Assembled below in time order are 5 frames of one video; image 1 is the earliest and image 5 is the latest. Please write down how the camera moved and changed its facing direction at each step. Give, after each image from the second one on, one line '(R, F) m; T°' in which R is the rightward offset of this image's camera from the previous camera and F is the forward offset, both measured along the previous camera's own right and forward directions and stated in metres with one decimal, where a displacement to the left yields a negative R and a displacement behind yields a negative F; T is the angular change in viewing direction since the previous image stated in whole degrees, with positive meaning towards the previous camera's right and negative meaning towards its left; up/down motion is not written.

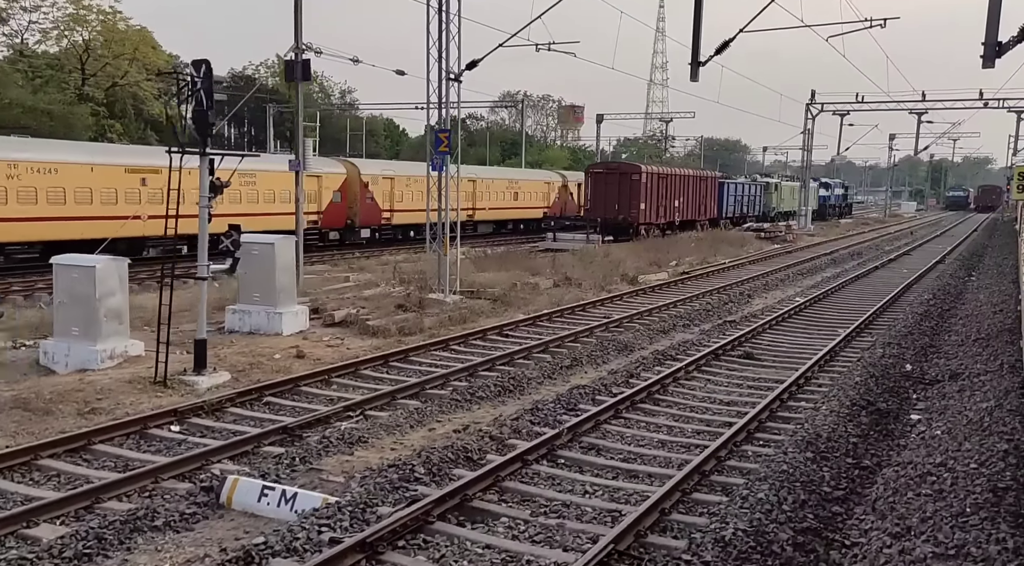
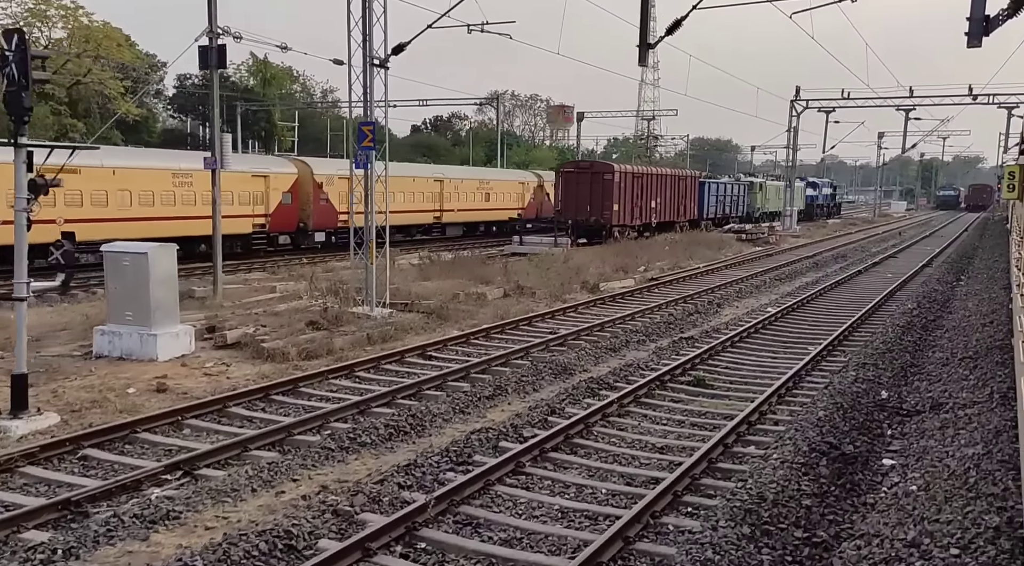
(+0.9, +1.8) m; 0°
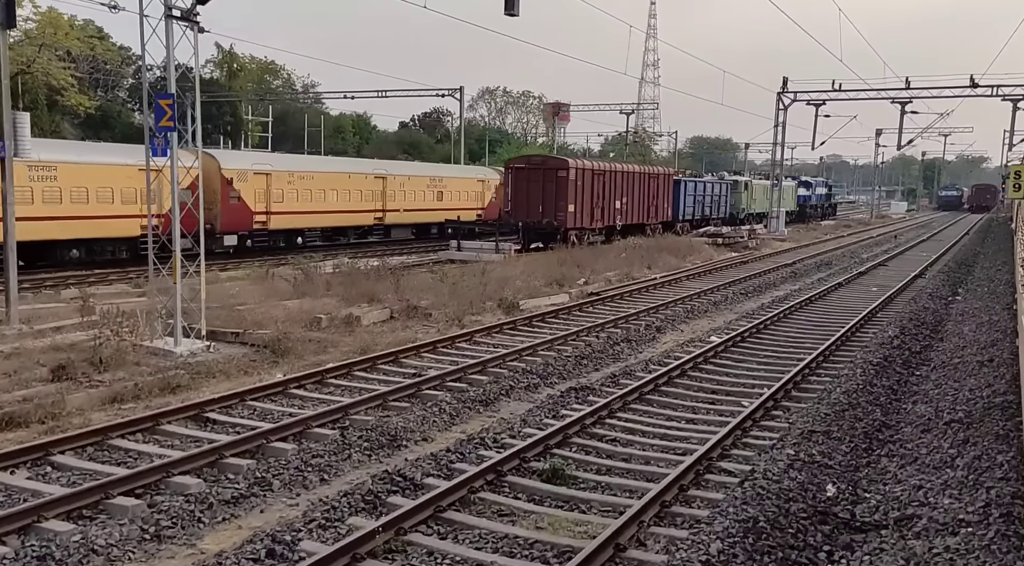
(+1.8, +3.7) m; 0°
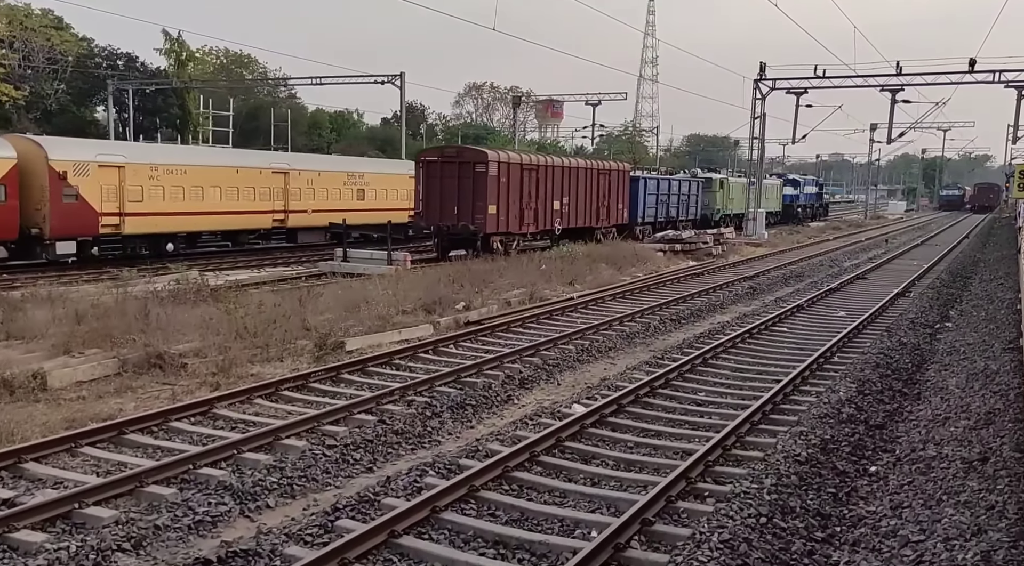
(+2.4, +5.0) m; 0°
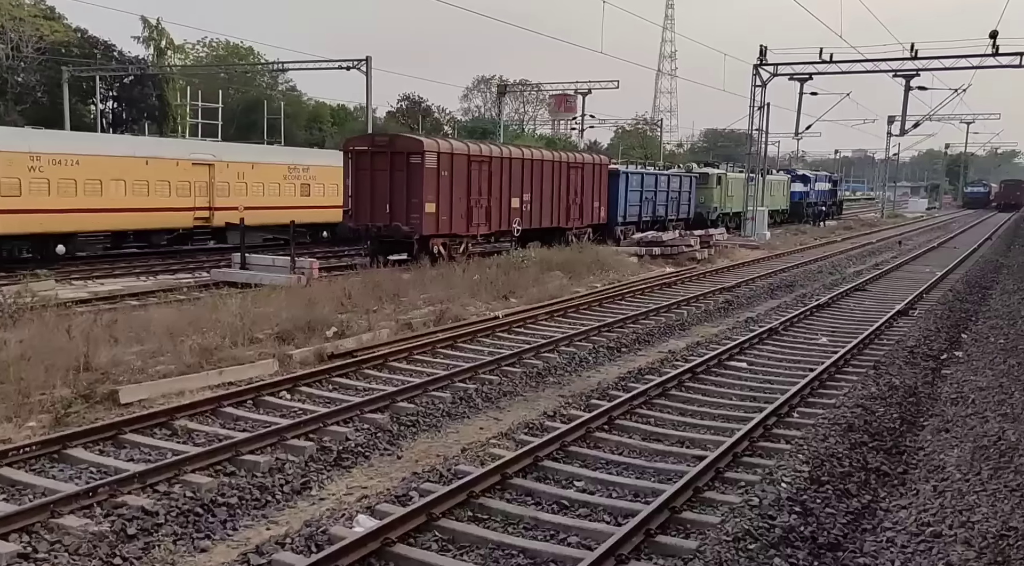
(+1.8, +3.8) m; -1°
